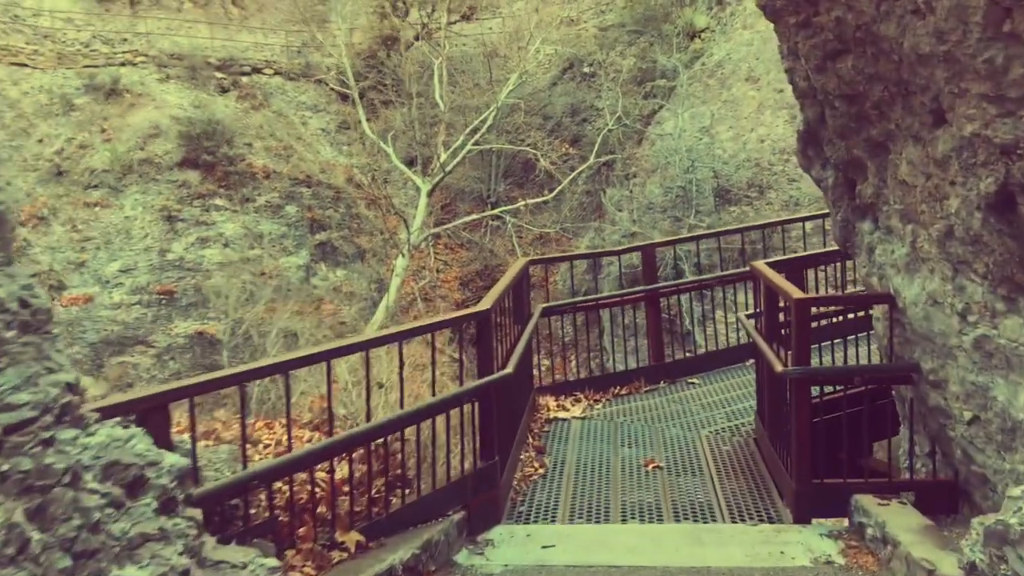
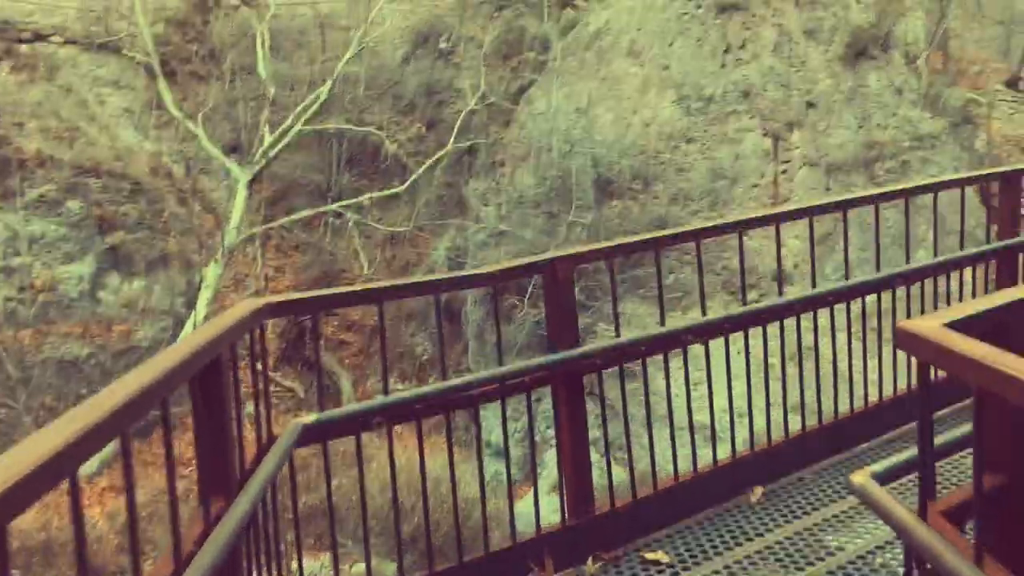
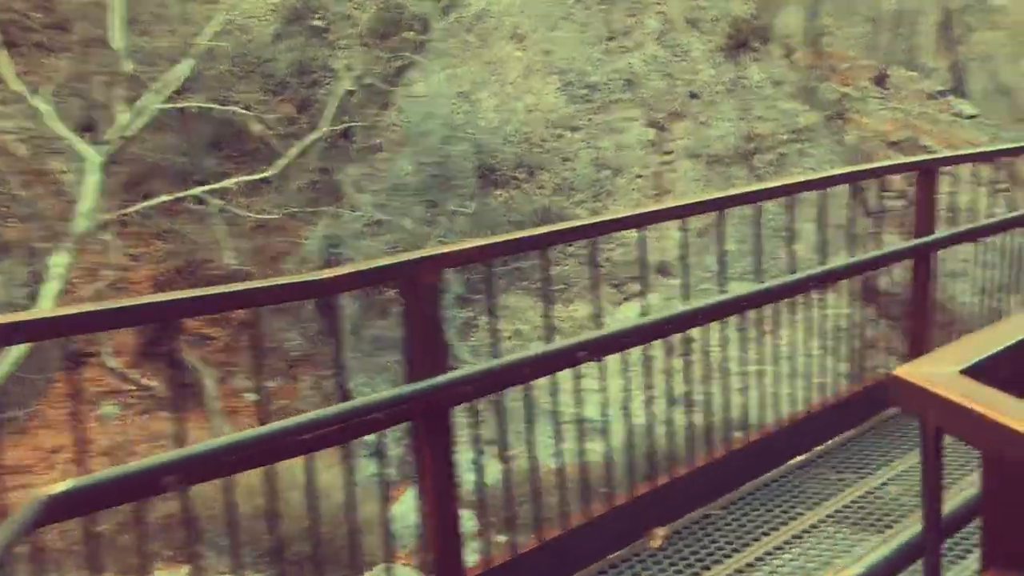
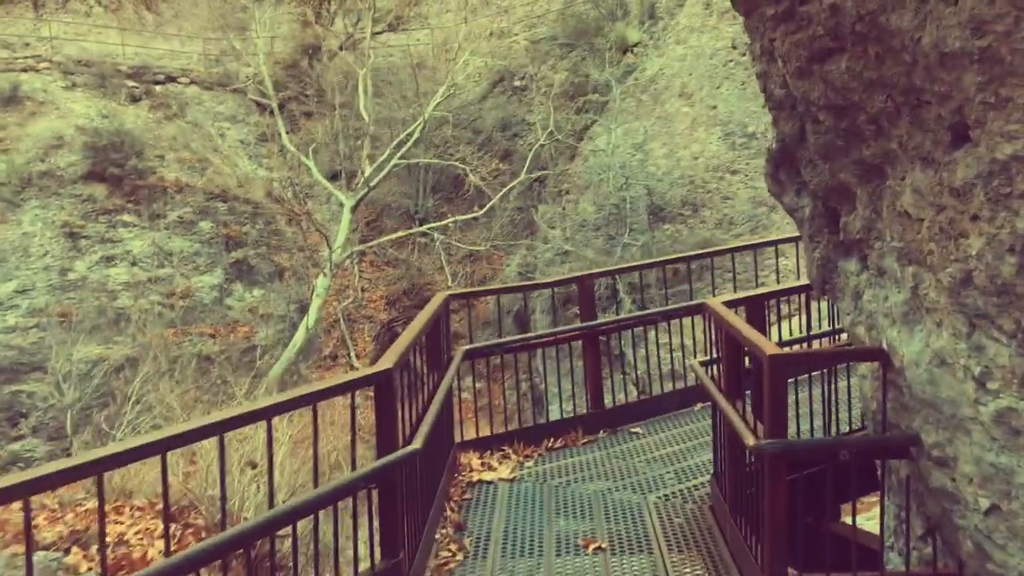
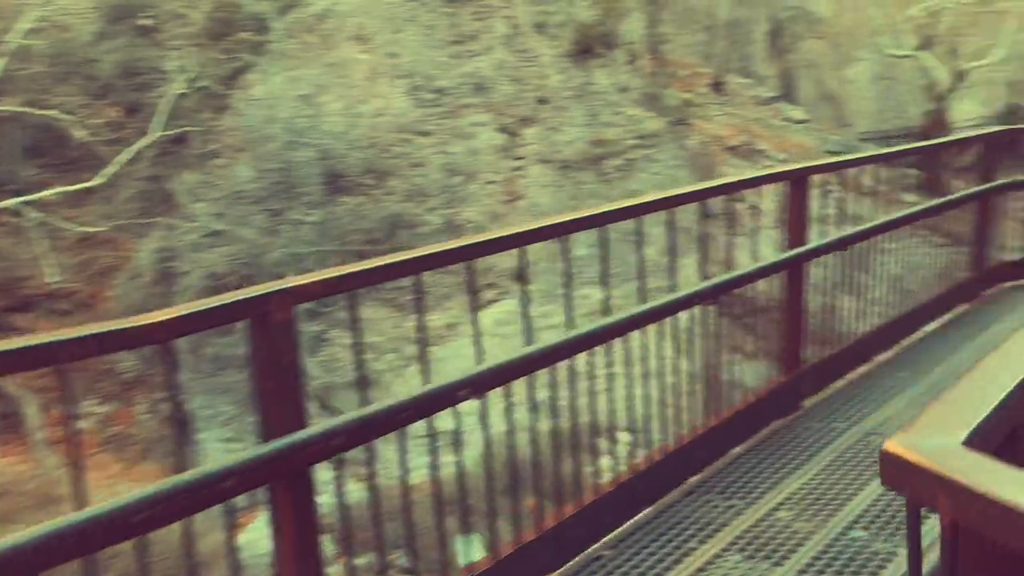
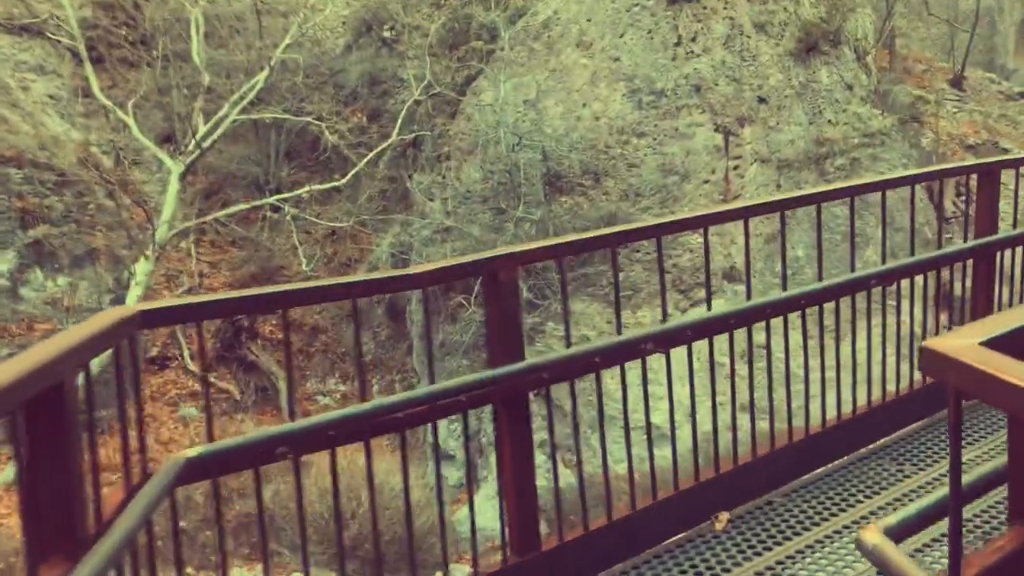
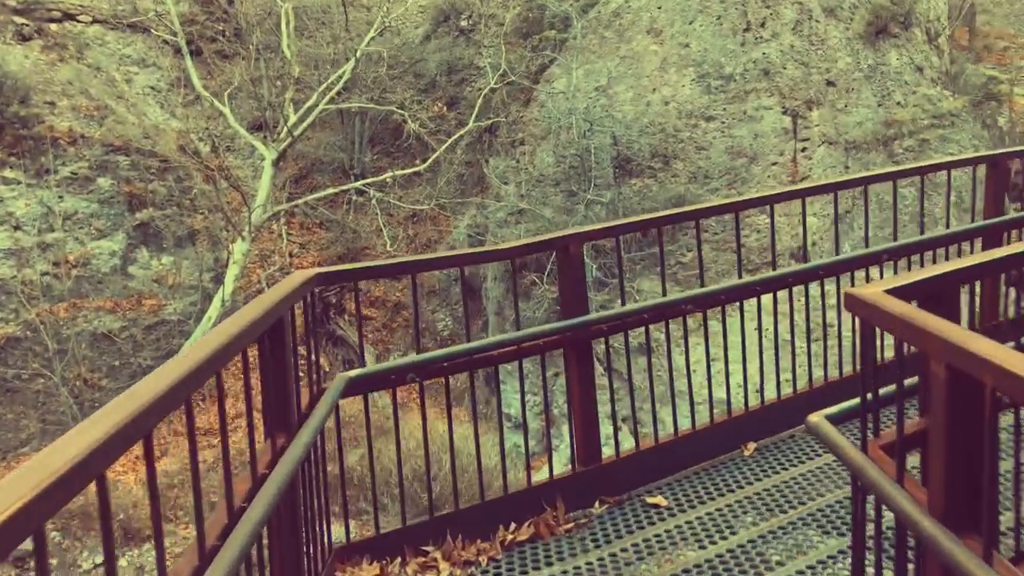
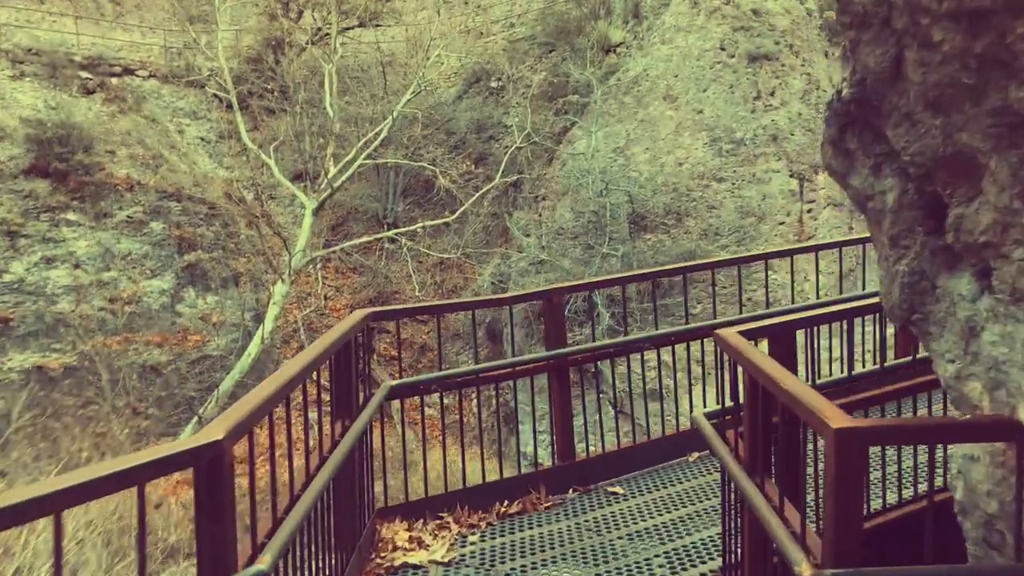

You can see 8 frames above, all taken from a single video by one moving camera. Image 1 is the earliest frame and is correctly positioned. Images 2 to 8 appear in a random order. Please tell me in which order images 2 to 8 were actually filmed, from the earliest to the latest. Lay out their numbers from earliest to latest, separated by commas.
4, 8, 7, 2, 6, 3, 5
